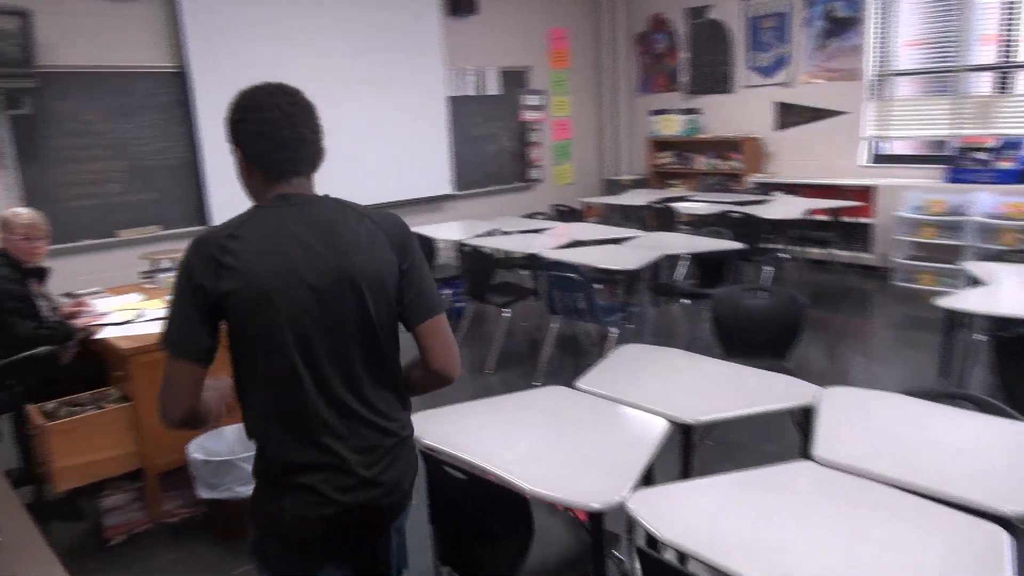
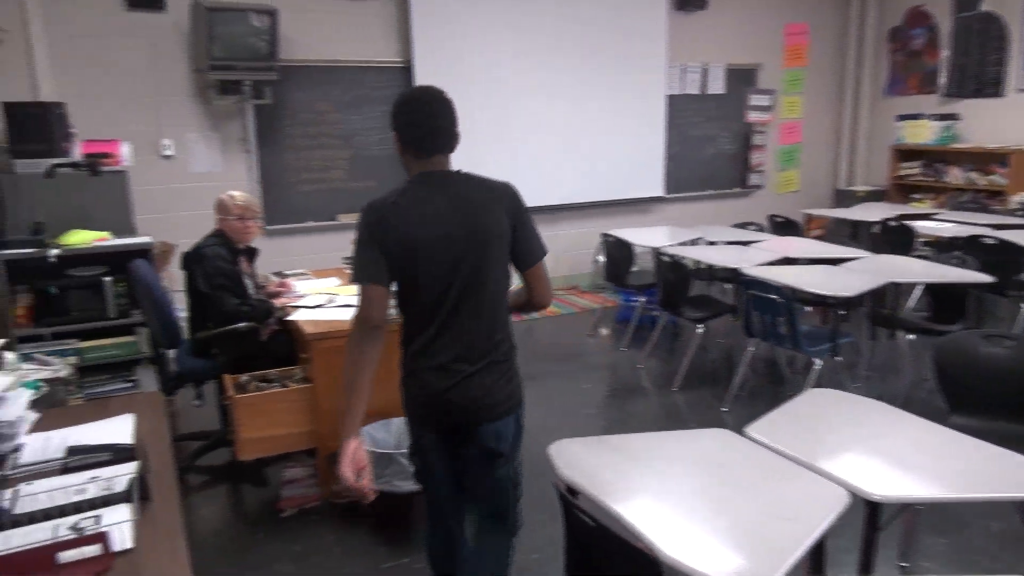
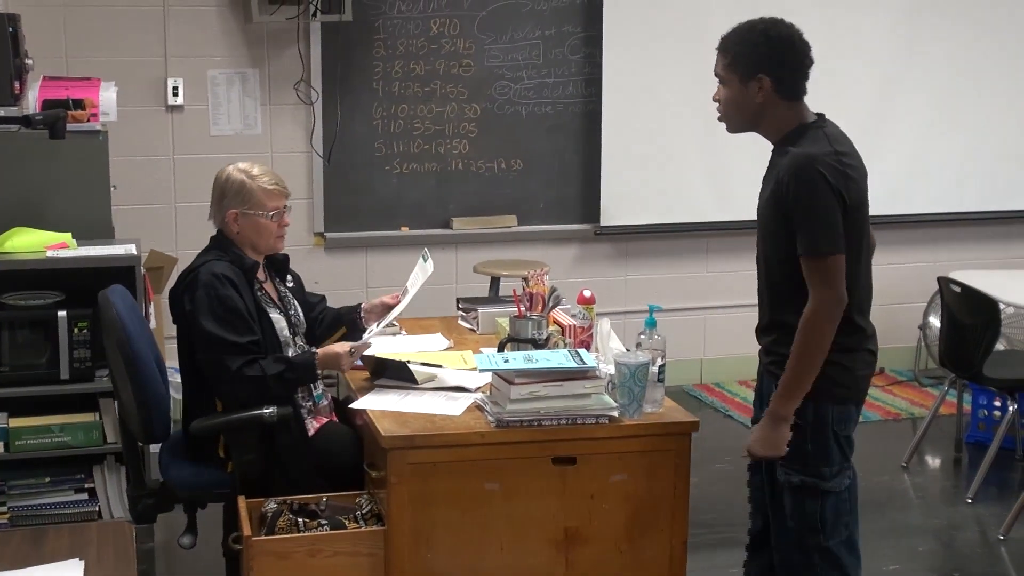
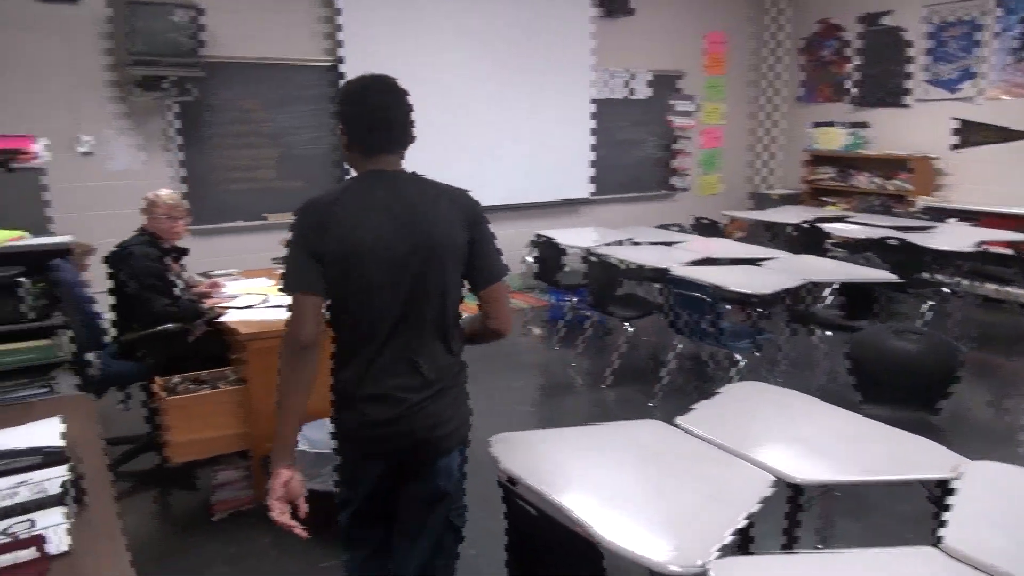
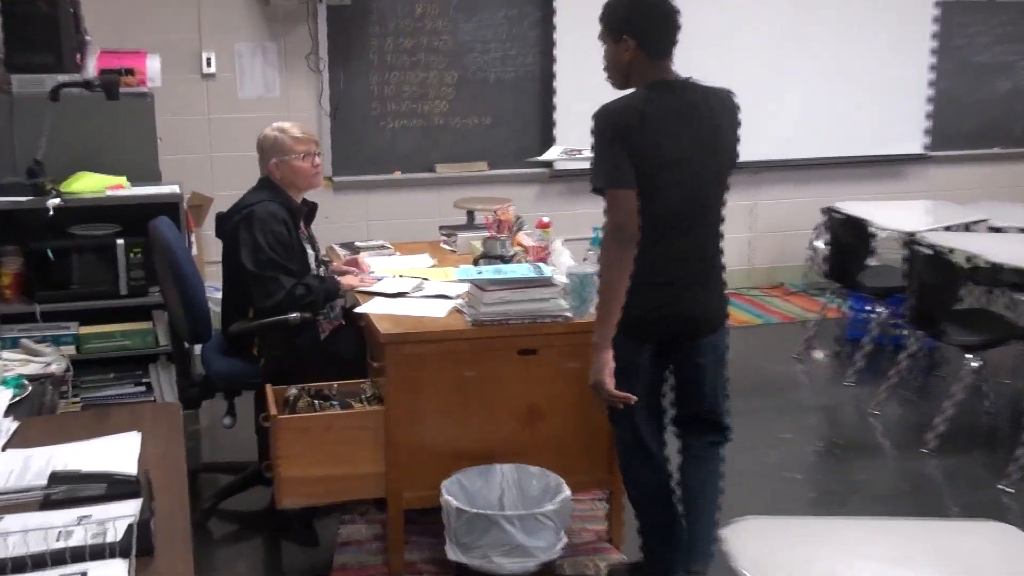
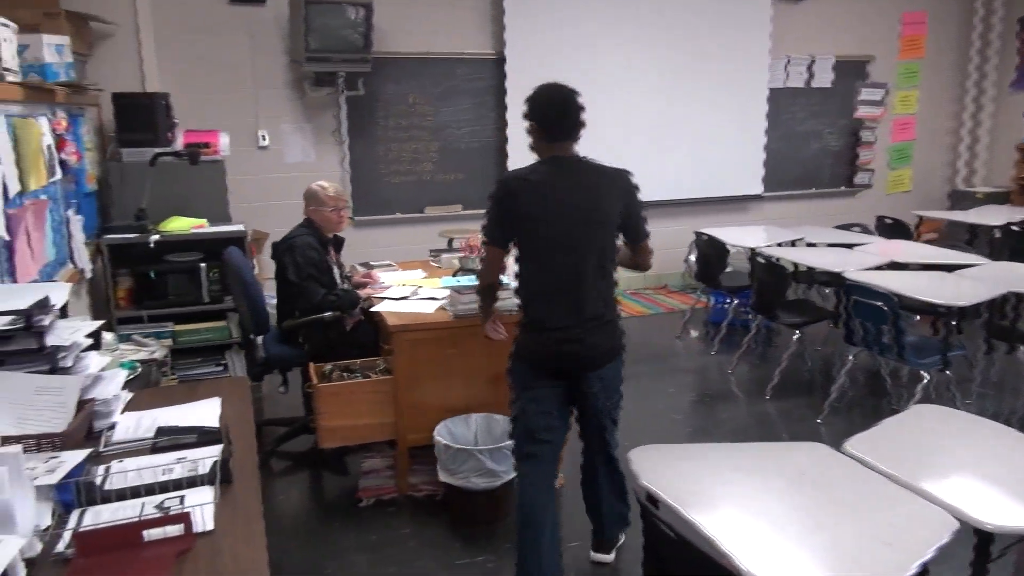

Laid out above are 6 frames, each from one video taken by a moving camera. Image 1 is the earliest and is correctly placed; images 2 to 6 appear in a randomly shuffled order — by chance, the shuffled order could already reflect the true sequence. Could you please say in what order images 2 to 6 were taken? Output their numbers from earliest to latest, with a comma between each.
4, 2, 6, 5, 3
